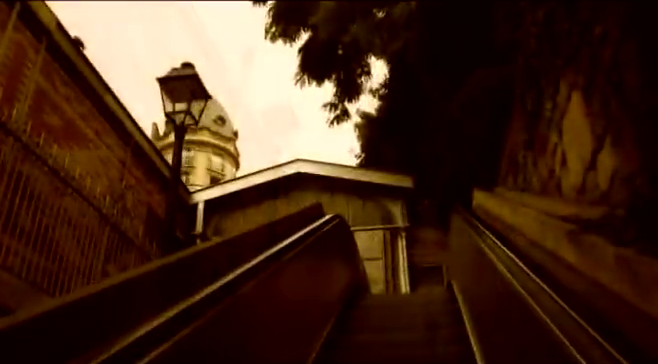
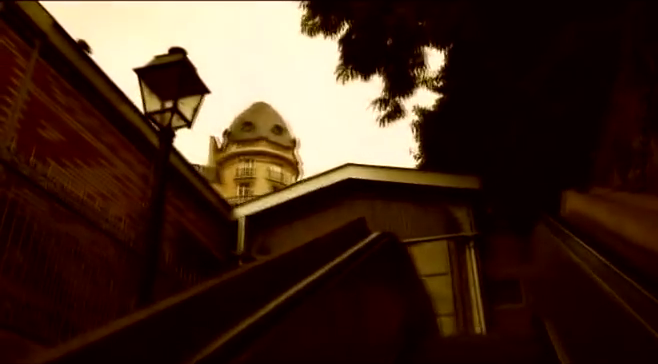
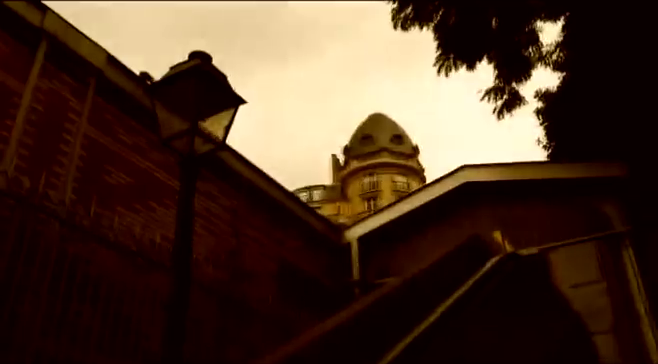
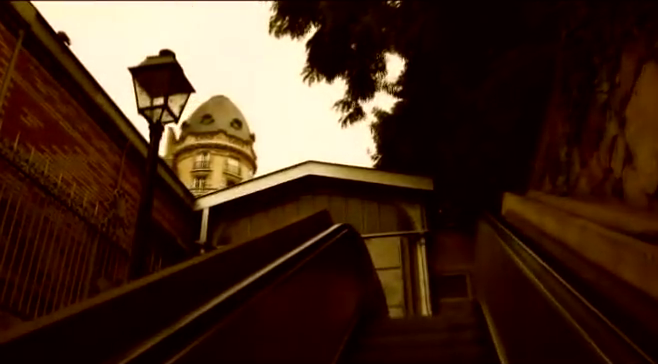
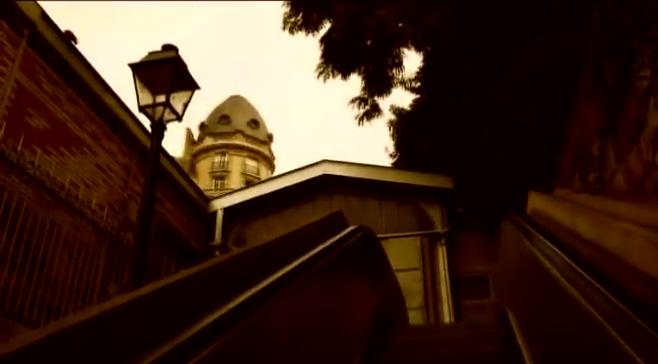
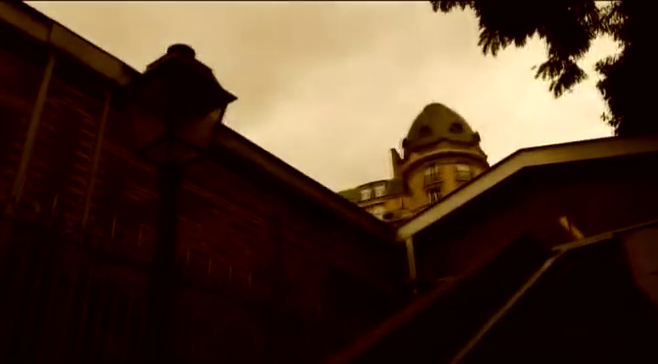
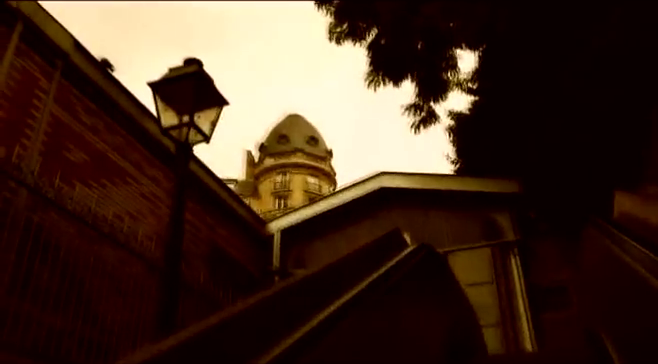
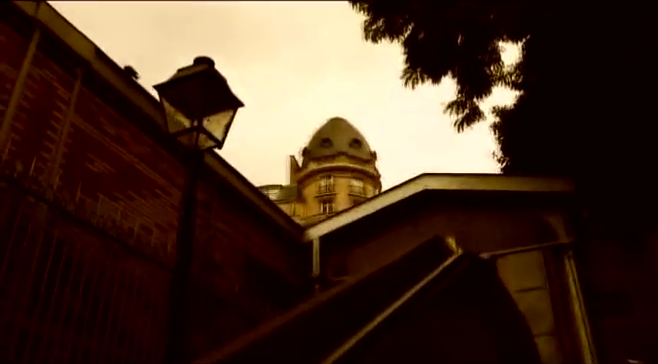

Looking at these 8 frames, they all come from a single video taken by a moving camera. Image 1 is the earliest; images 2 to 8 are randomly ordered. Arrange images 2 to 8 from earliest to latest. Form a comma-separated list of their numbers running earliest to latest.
4, 5, 2, 7, 8, 3, 6
